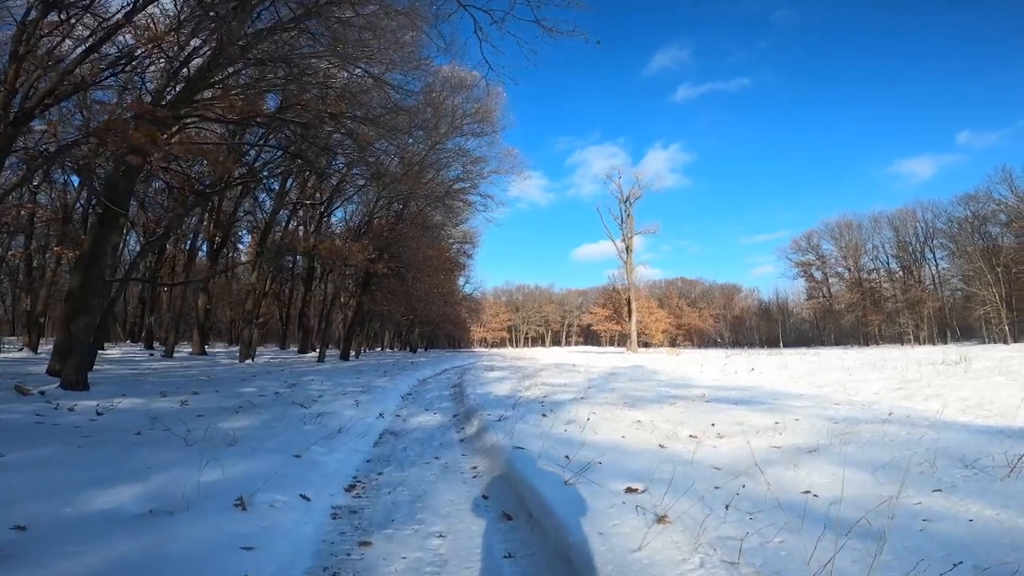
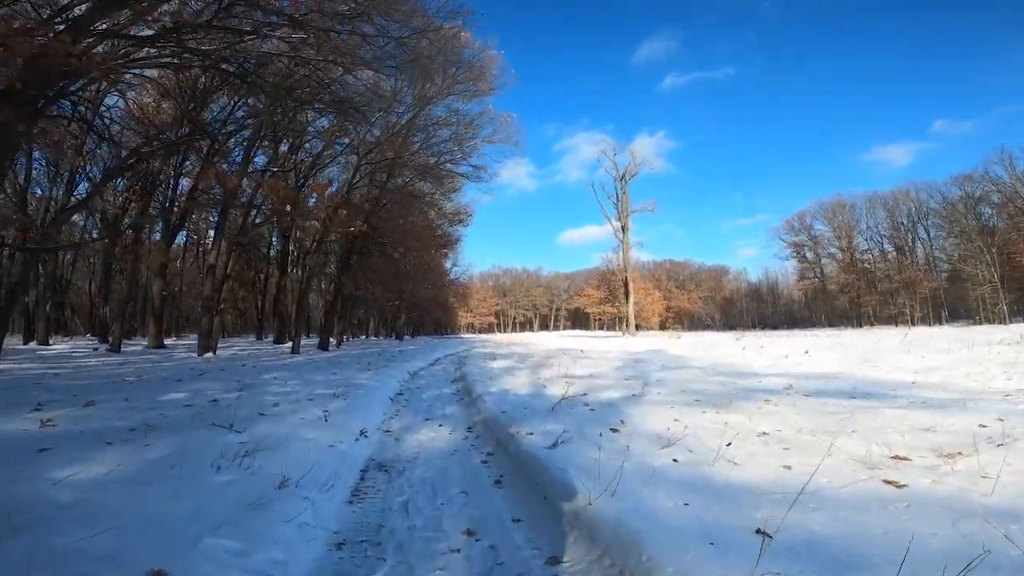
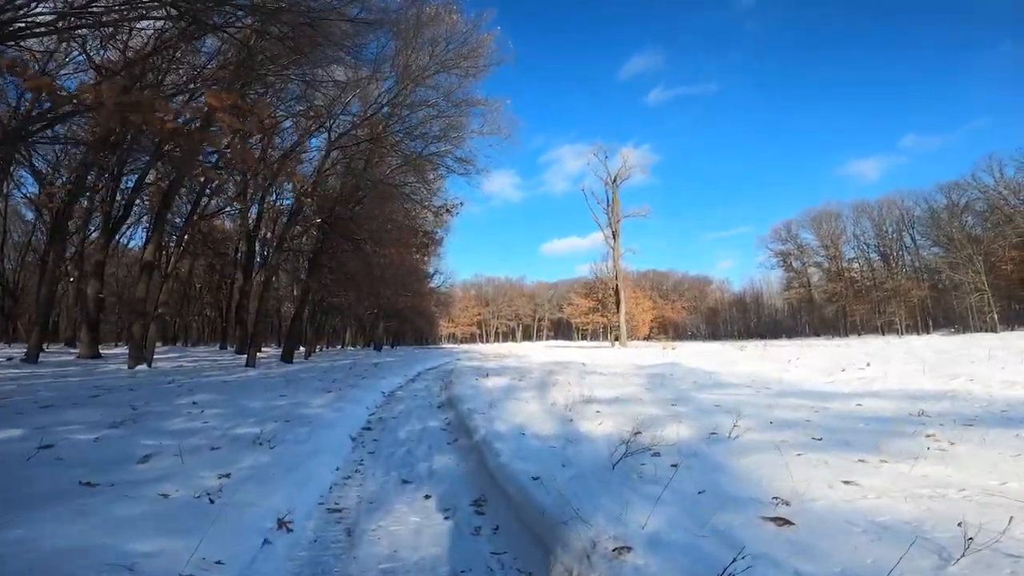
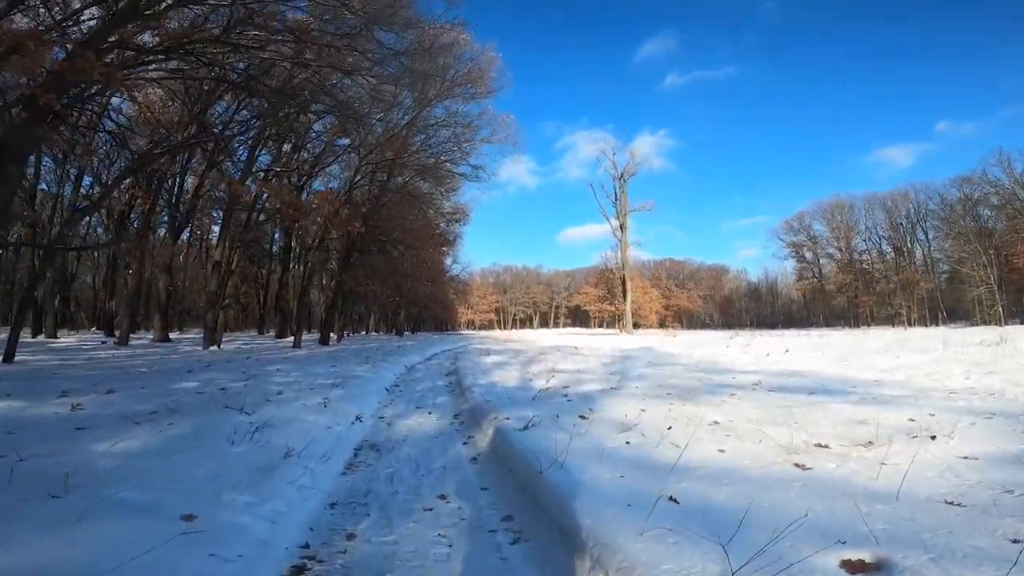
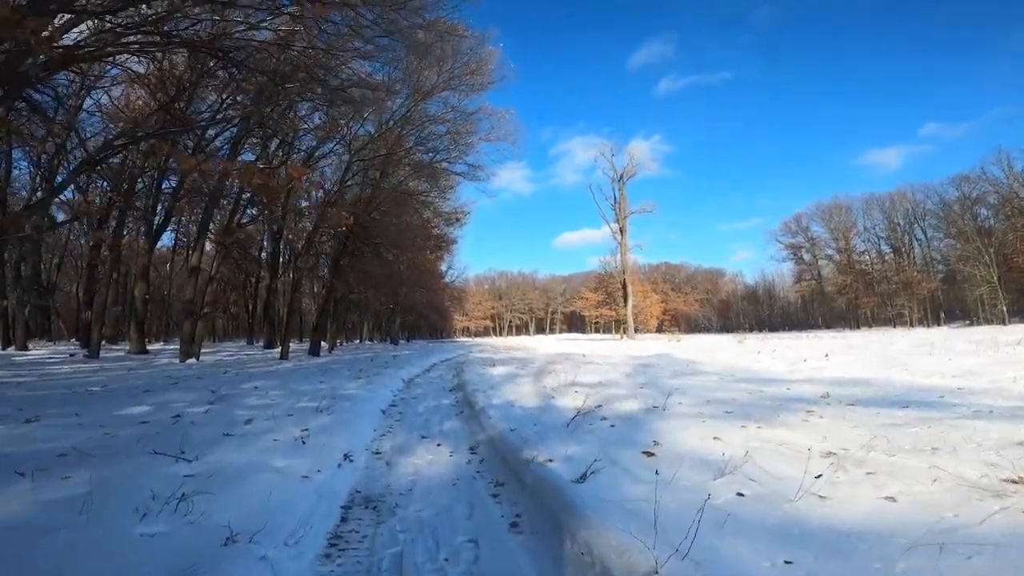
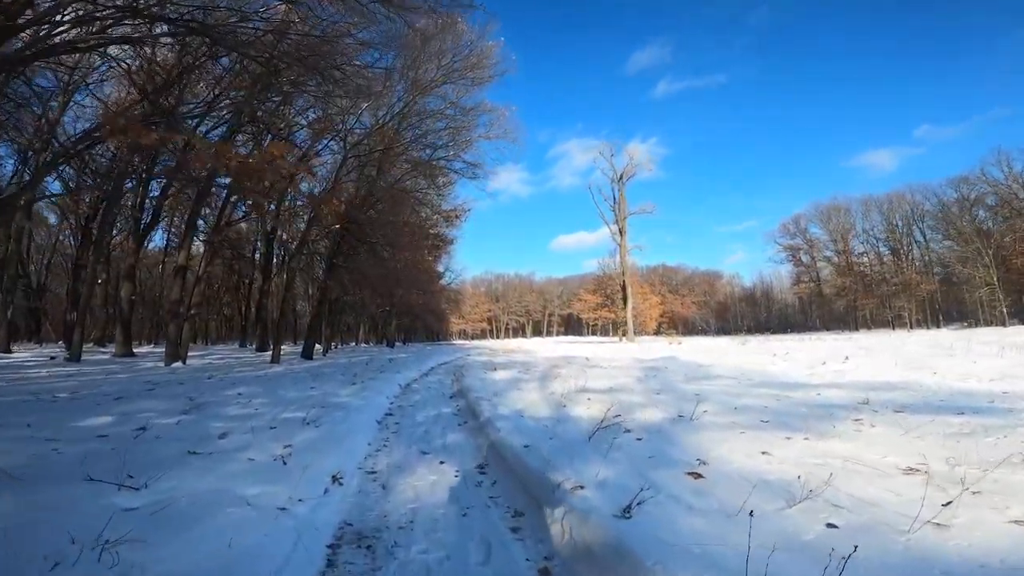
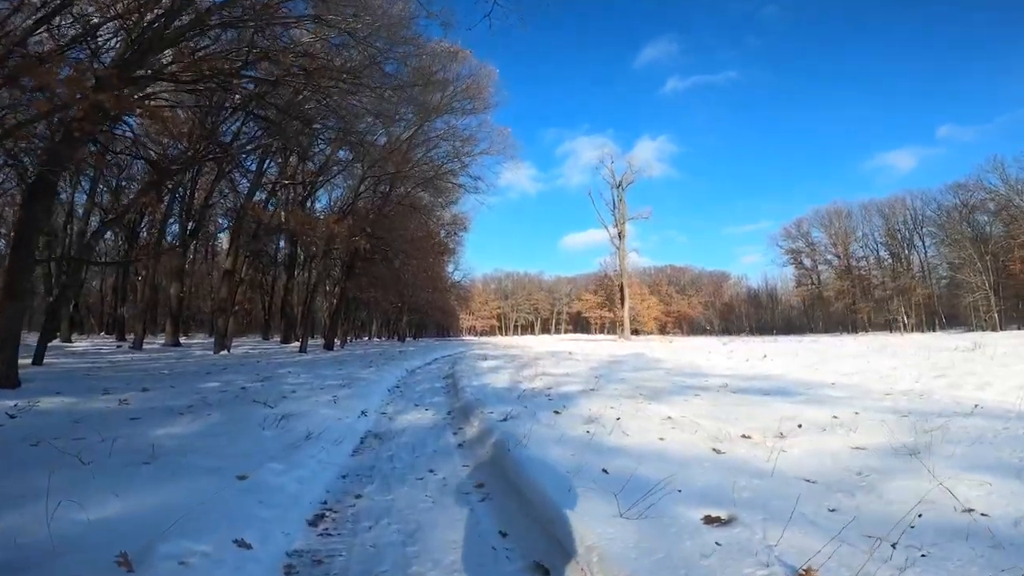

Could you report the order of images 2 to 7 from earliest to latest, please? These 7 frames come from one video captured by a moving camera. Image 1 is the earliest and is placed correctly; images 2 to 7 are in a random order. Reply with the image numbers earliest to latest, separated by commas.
7, 4, 2, 5, 6, 3
